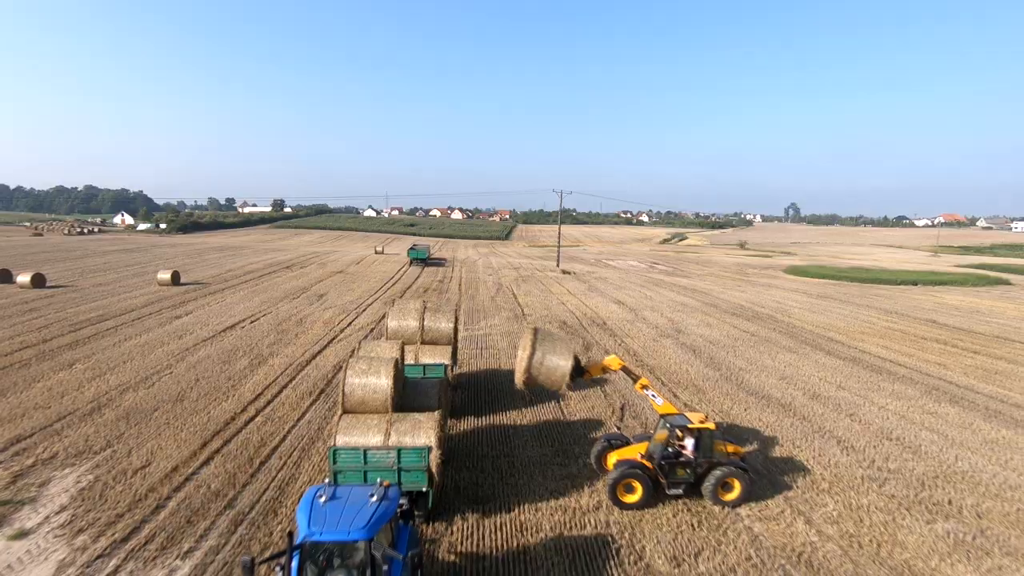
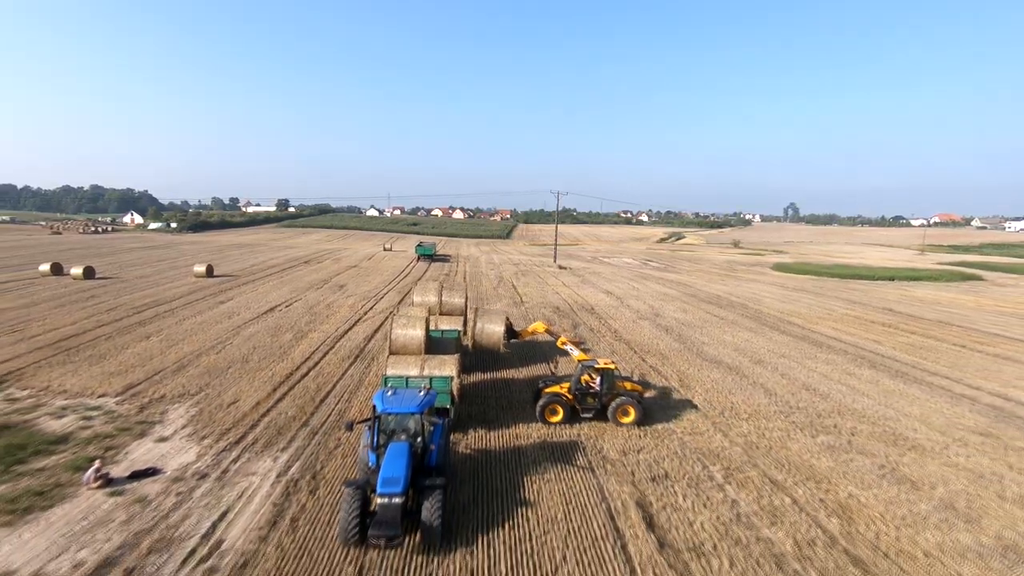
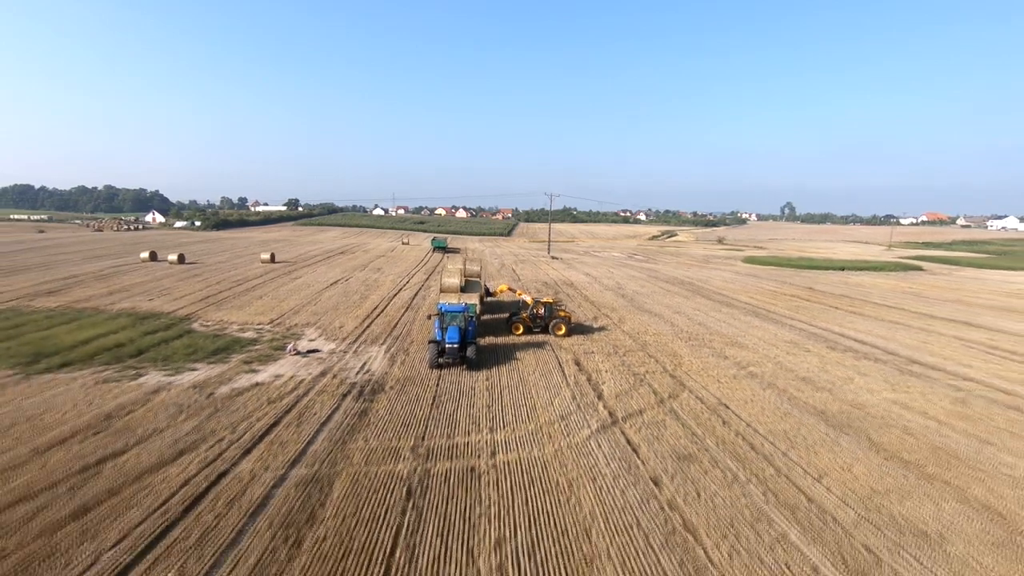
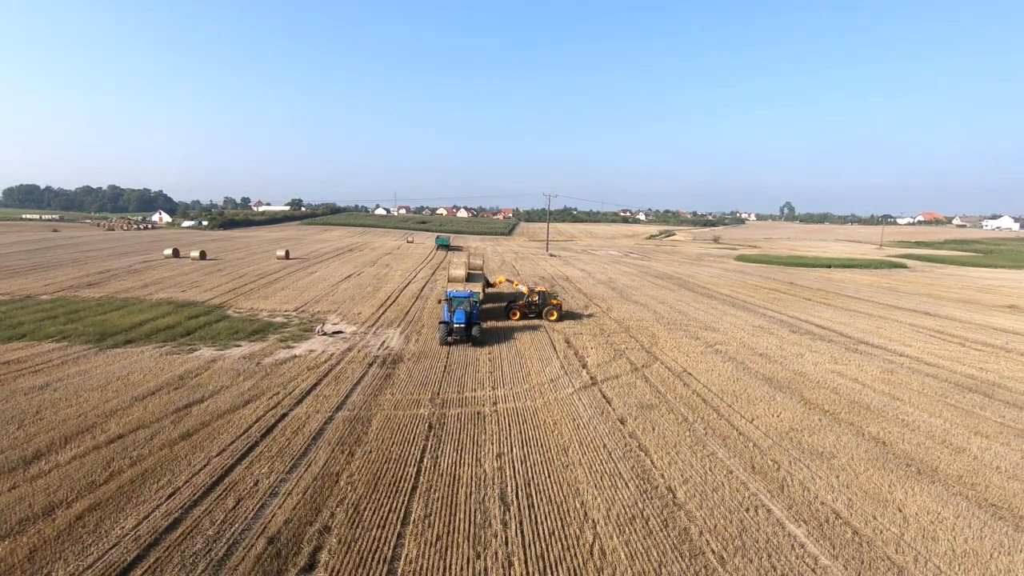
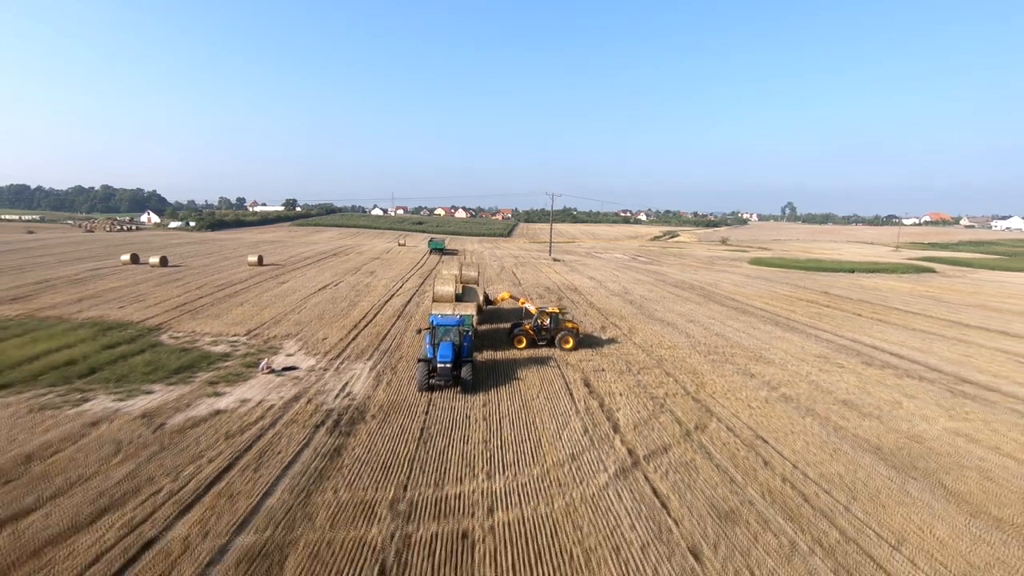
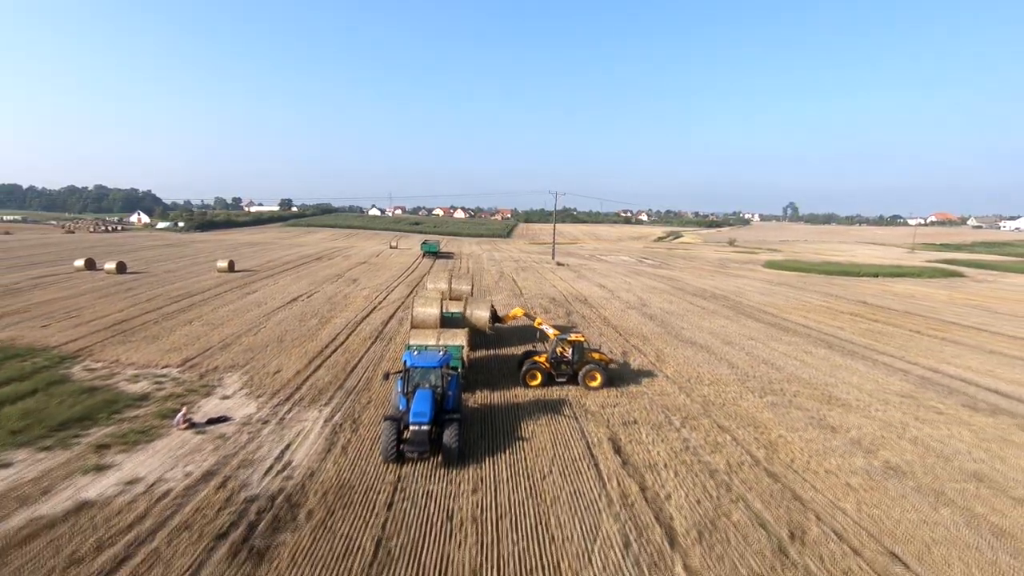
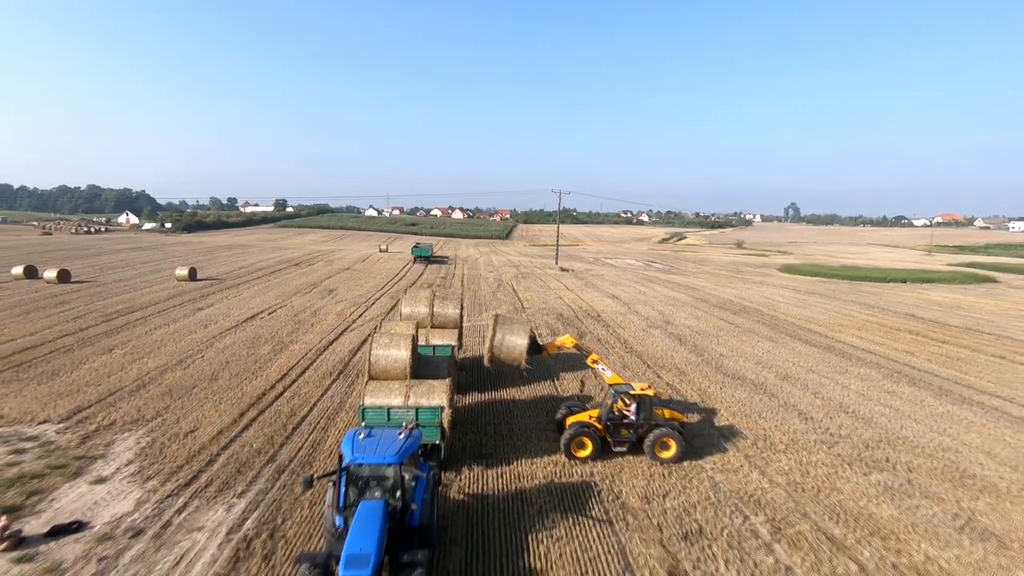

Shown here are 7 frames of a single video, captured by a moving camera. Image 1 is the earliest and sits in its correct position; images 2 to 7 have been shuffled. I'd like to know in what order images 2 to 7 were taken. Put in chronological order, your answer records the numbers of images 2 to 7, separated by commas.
7, 2, 6, 5, 3, 4
